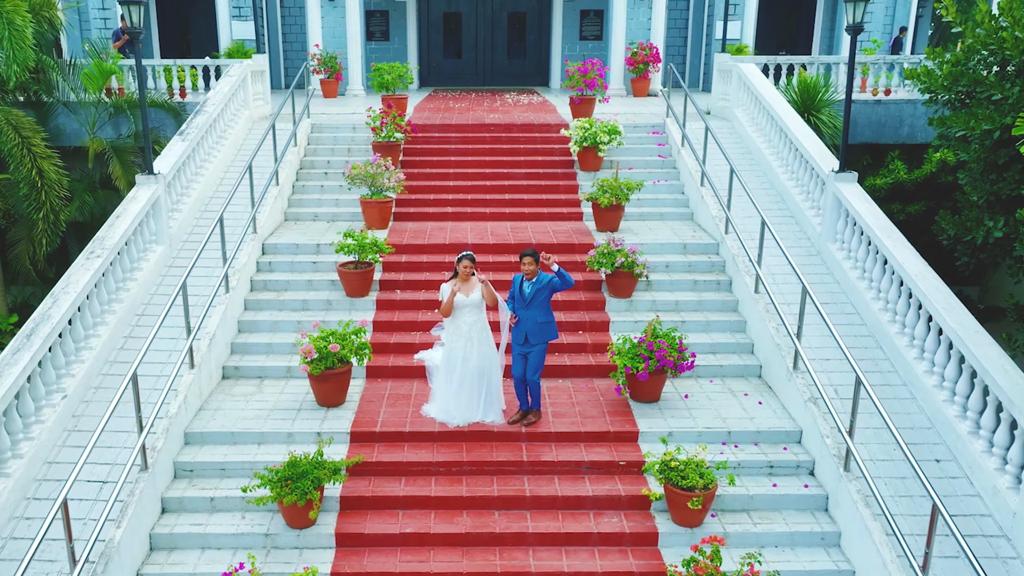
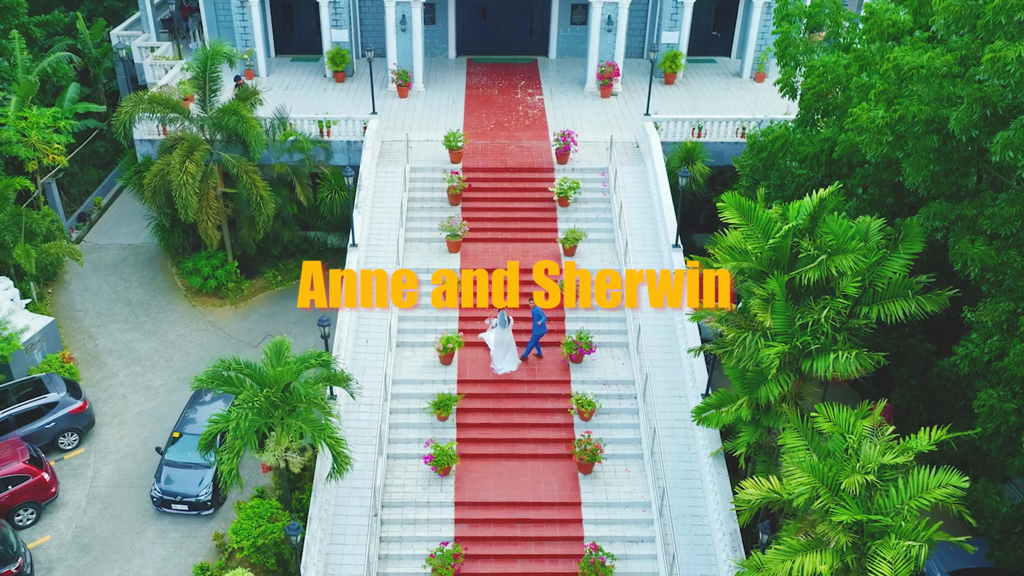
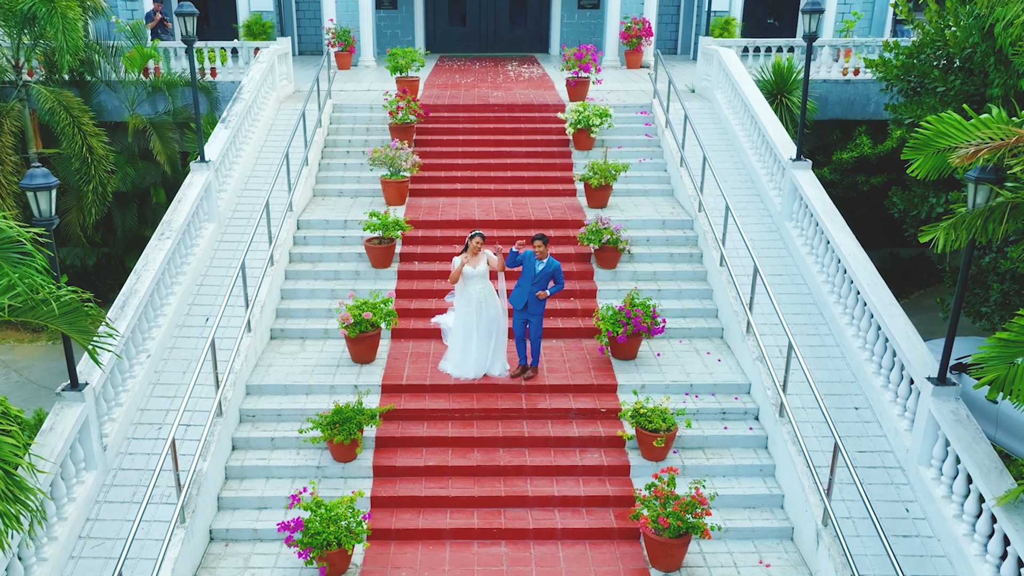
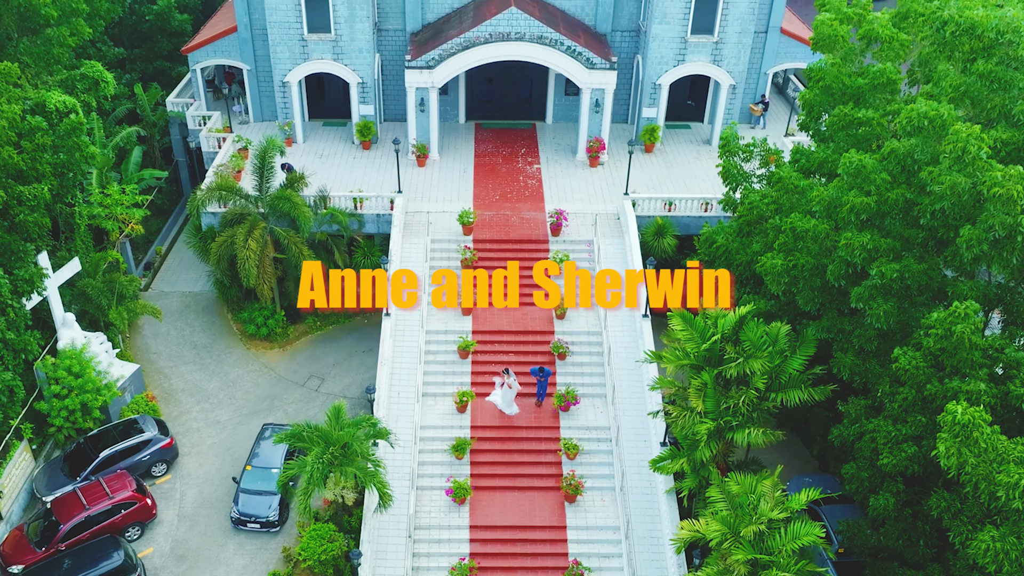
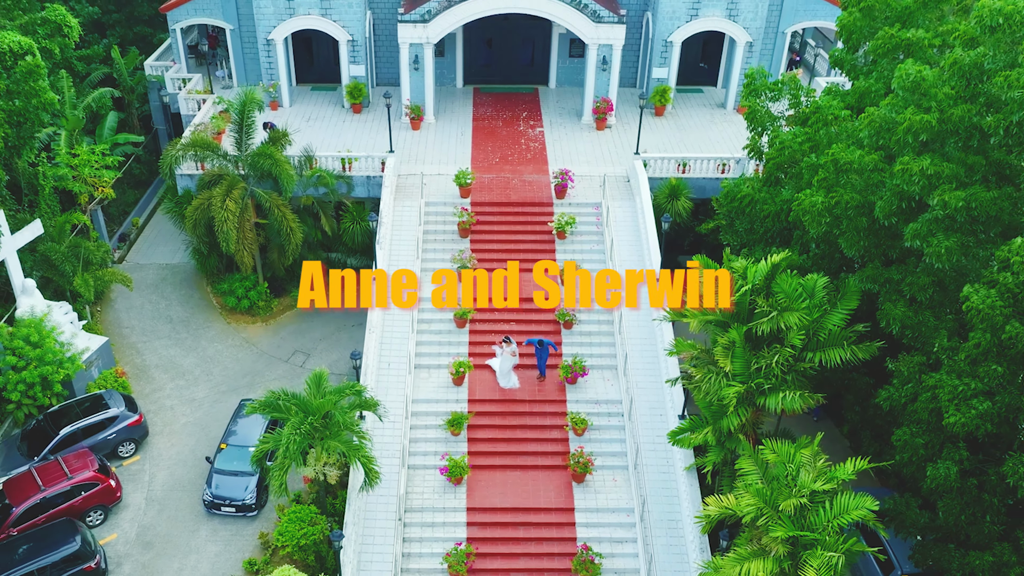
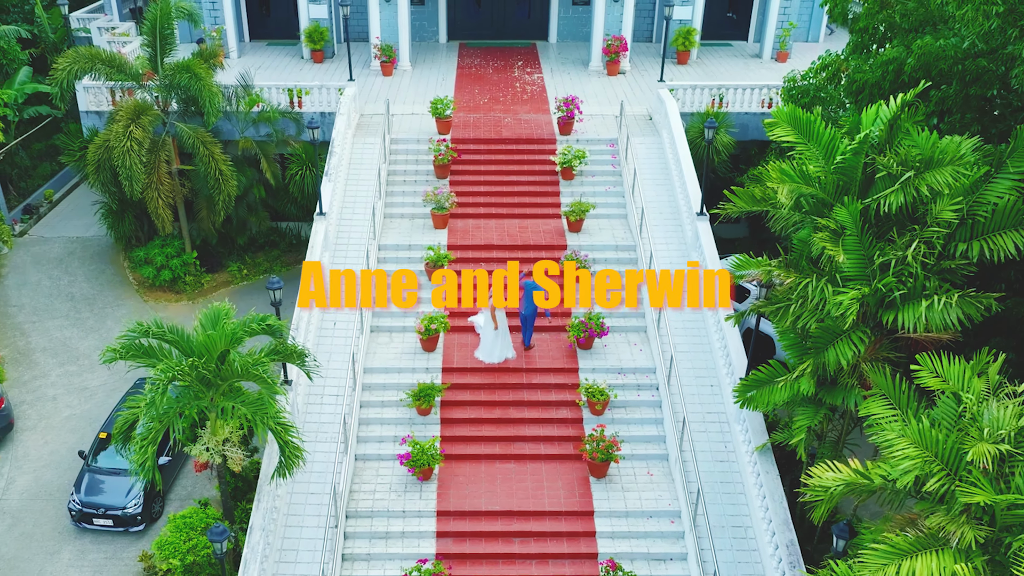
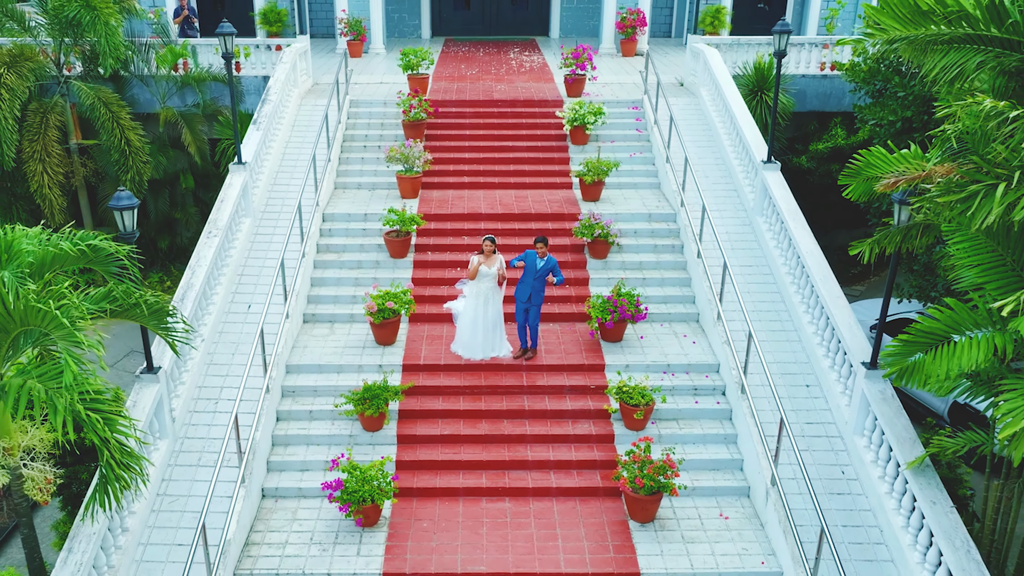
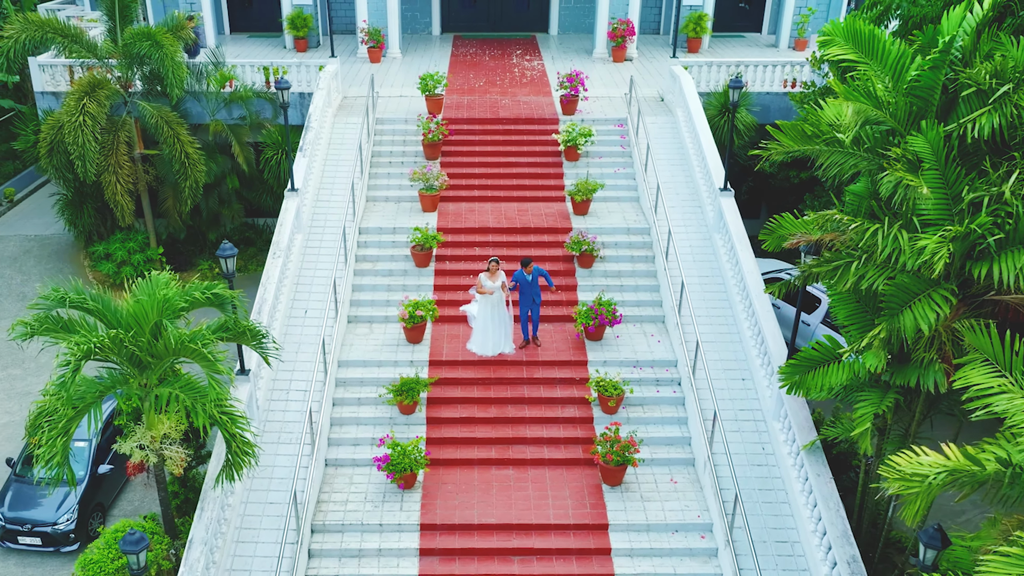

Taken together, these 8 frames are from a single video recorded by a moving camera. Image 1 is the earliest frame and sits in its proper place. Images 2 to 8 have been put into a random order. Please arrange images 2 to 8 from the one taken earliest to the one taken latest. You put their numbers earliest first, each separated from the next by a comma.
3, 7, 8, 6, 2, 5, 4
